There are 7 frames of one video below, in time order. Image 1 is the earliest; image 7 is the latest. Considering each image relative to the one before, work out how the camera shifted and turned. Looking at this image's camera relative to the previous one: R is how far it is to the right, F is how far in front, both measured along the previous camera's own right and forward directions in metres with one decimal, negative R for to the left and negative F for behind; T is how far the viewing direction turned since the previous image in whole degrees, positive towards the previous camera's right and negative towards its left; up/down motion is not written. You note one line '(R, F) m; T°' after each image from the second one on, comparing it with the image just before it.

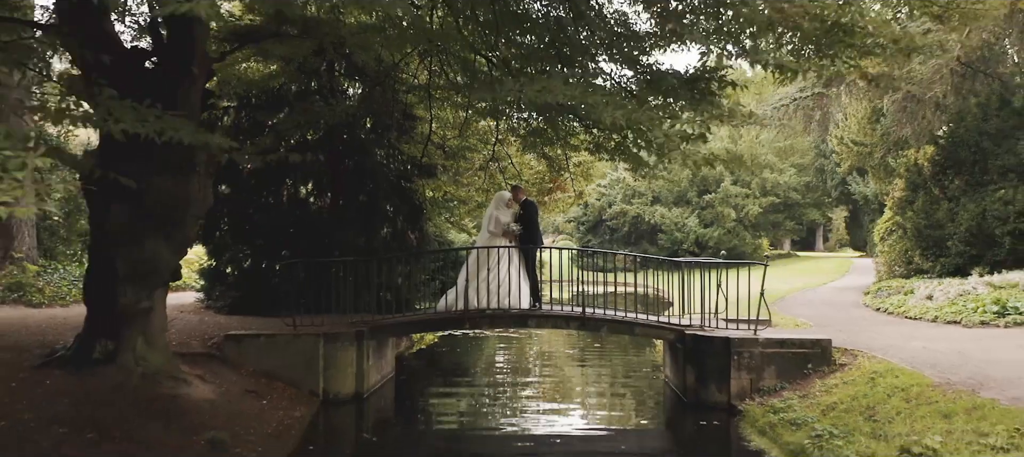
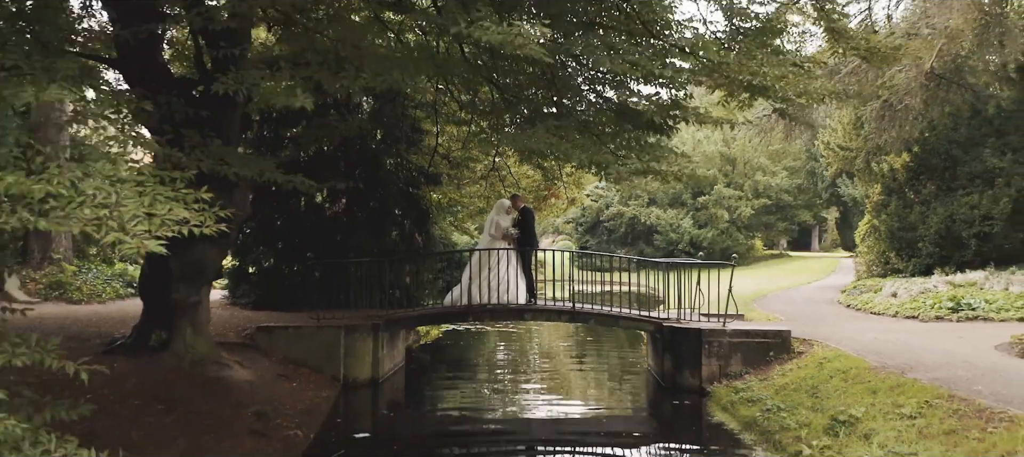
(0.0, -1.1) m; 0°
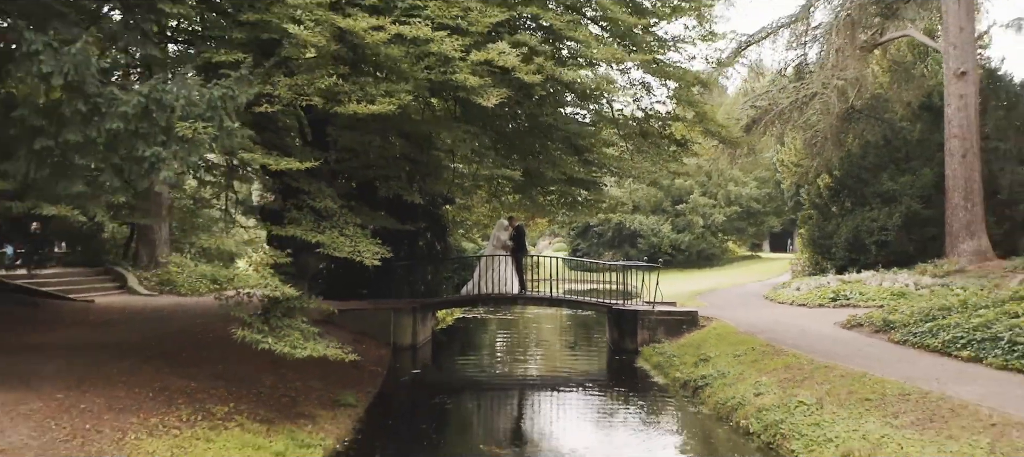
(+0.1, -4.4) m; 0°
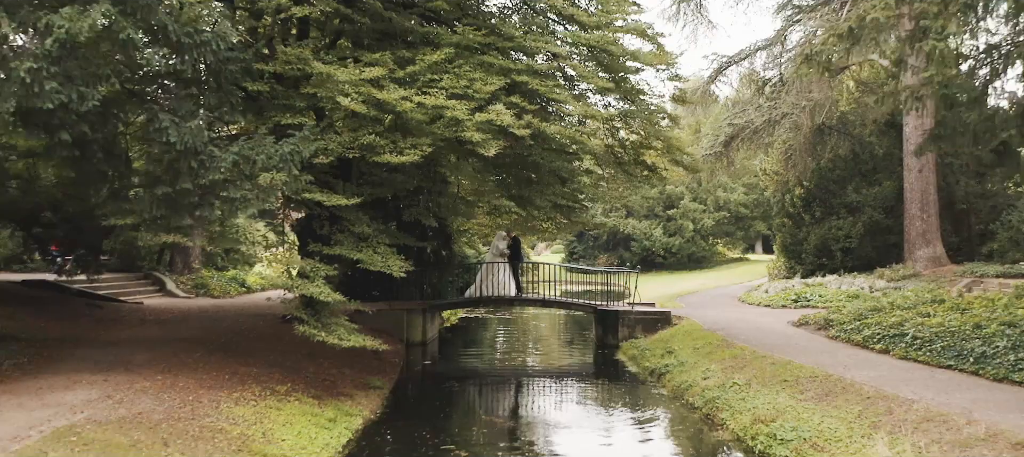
(+0.1, -2.1) m; 0°
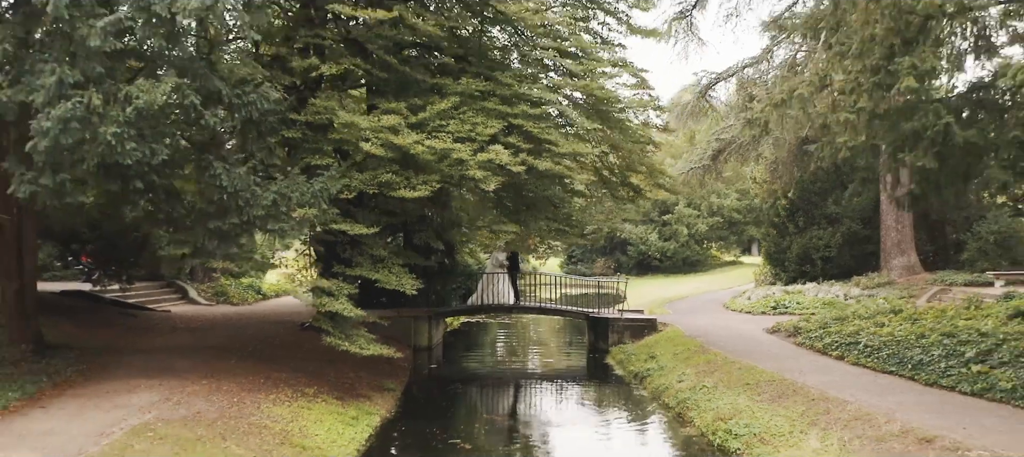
(0.0, -1.4) m; 0°
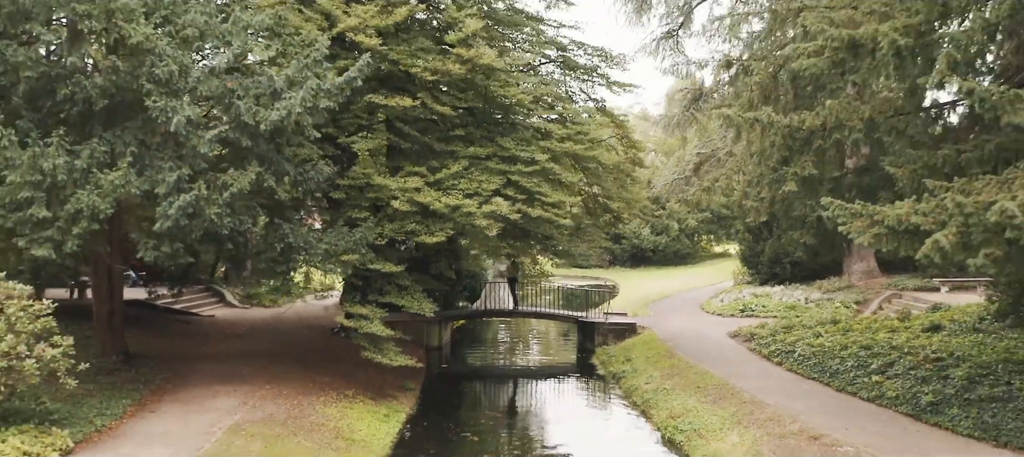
(+0.1, -2.7) m; 0°
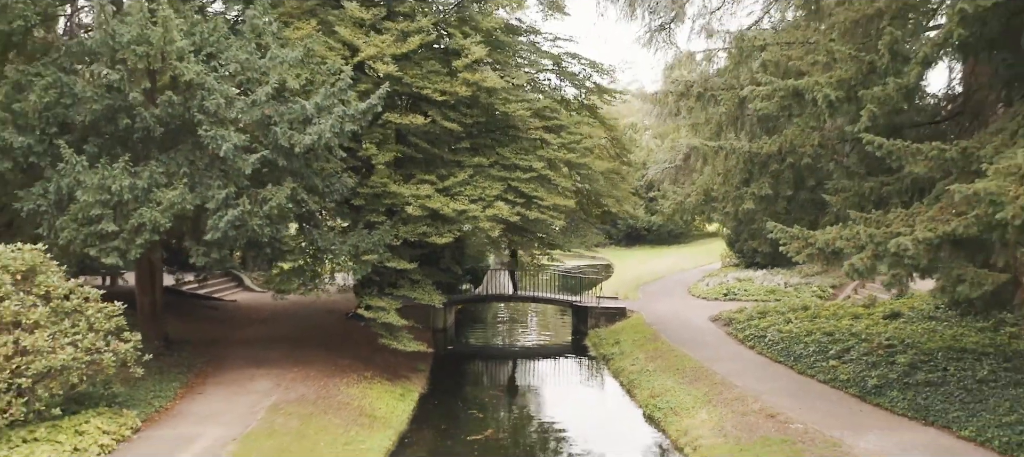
(0.0, -1.6) m; 0°
